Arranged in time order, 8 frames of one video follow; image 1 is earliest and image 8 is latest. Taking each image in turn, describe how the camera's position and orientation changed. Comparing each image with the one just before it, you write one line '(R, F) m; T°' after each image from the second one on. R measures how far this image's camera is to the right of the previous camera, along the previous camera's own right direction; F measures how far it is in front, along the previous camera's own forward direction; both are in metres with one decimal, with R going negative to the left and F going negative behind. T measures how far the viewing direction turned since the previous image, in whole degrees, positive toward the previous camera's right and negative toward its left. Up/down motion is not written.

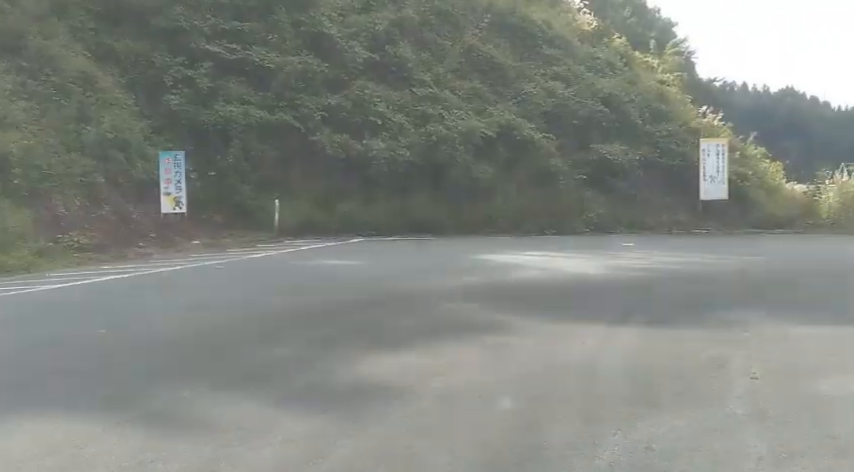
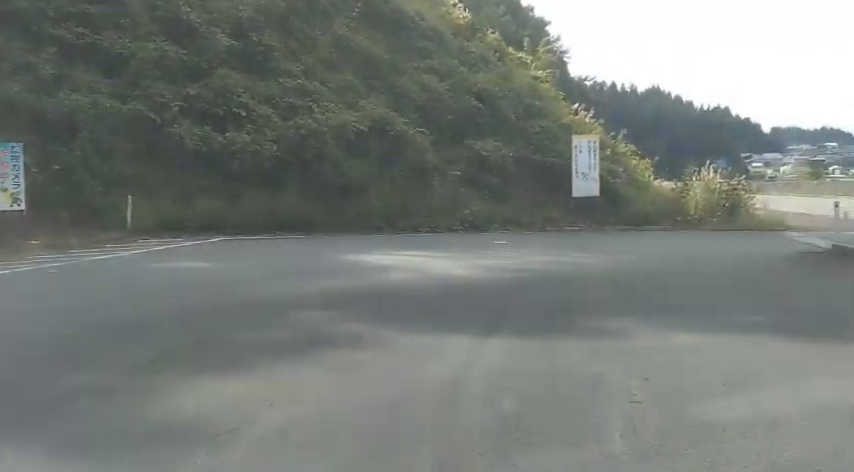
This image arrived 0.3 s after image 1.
(+0.8, +1.9) m; +10°
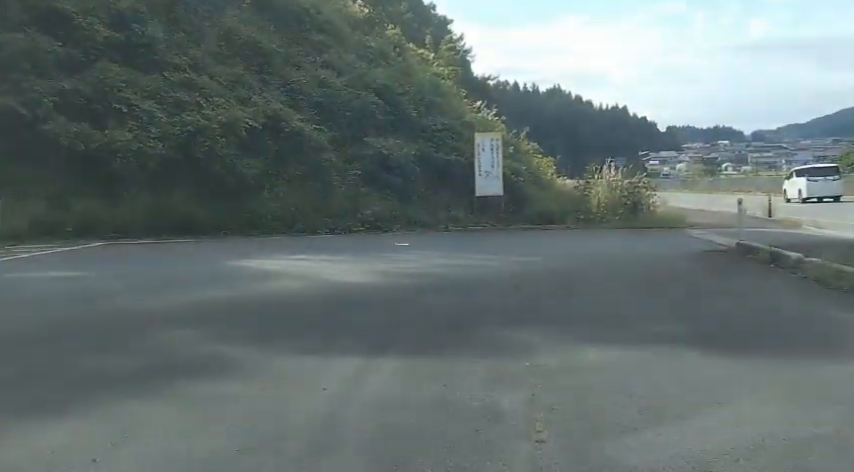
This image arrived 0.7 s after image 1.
(+0.4, +1.3) m; +8°
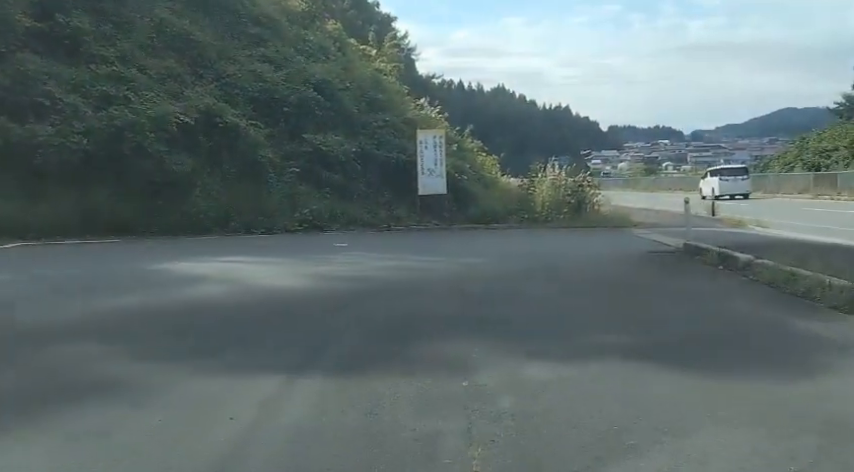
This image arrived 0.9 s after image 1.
(+0.2, +0.8) m; +5°
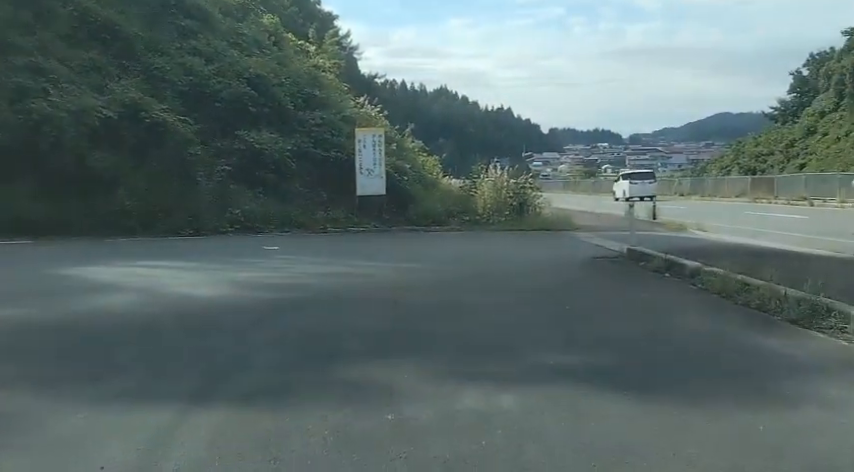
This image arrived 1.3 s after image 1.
(+0.2, +0.8) m; +5°
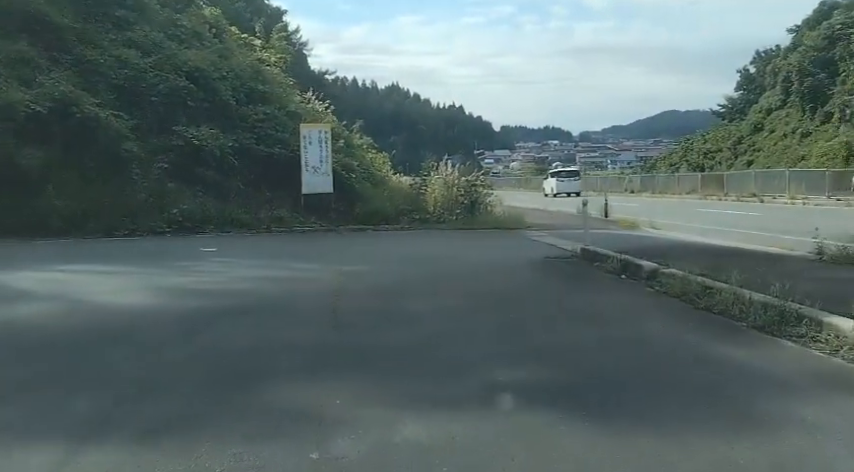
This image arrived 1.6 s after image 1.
(+0.1, +0.7) m; +4°
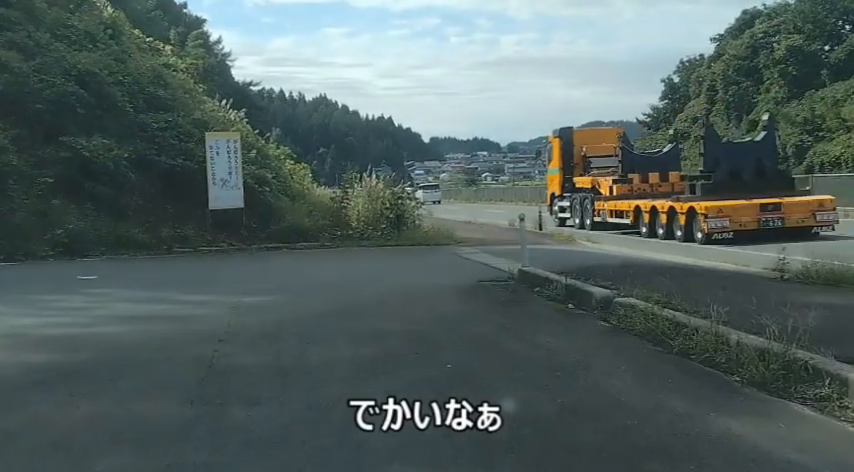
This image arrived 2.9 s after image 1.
(+0.3, +1.7) m; +6°
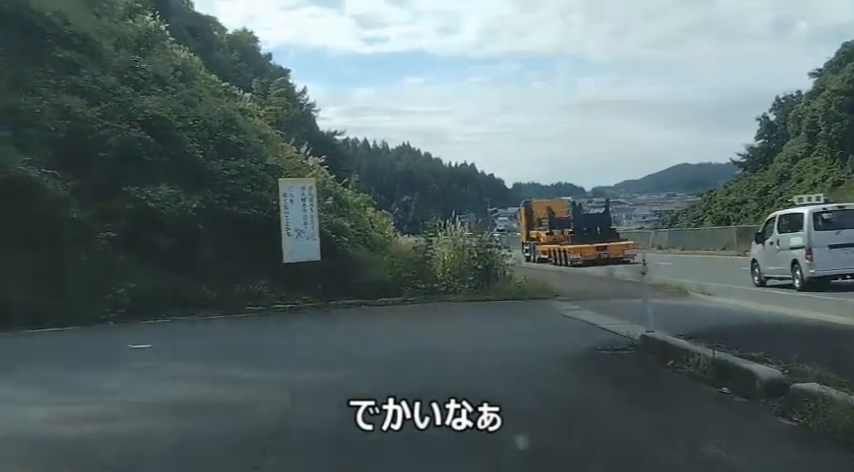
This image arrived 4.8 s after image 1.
(-0.2, +1.8) m; -7°
